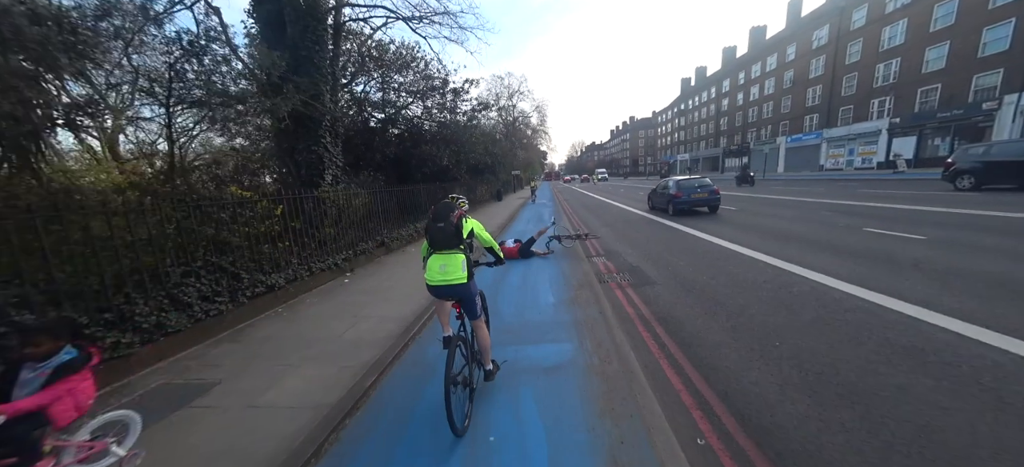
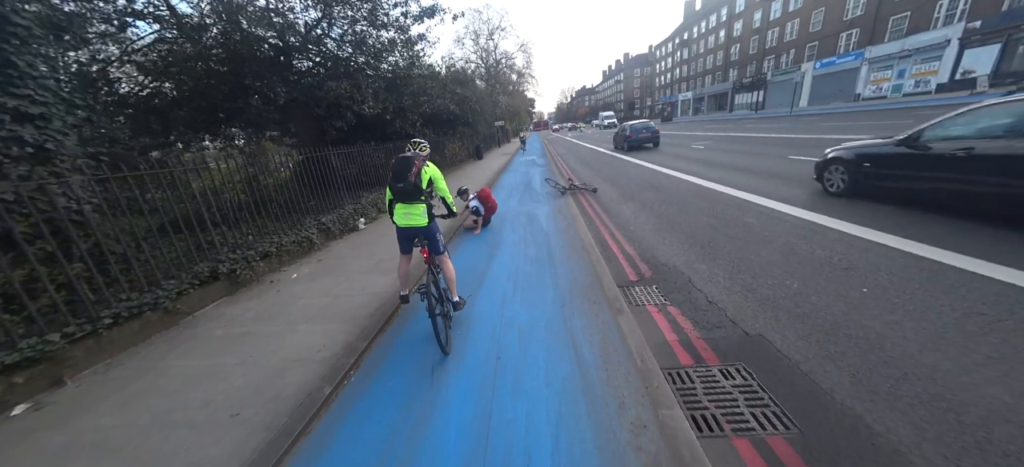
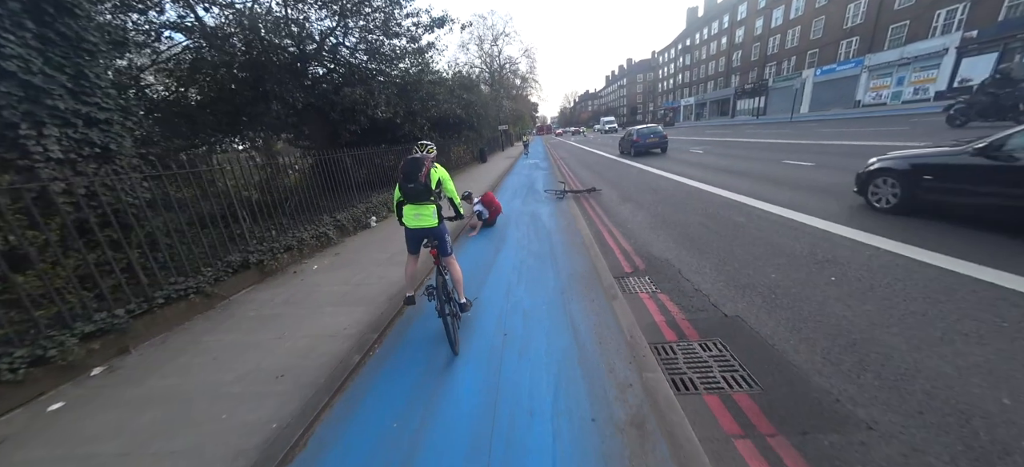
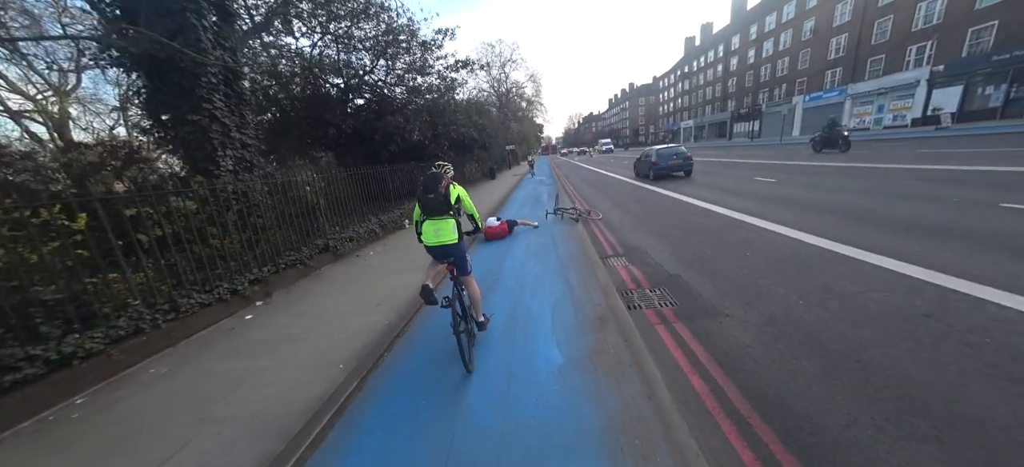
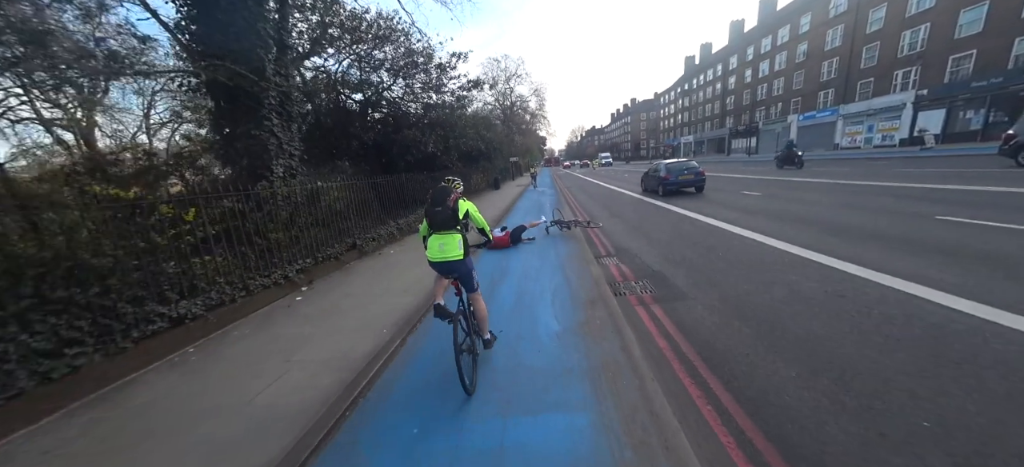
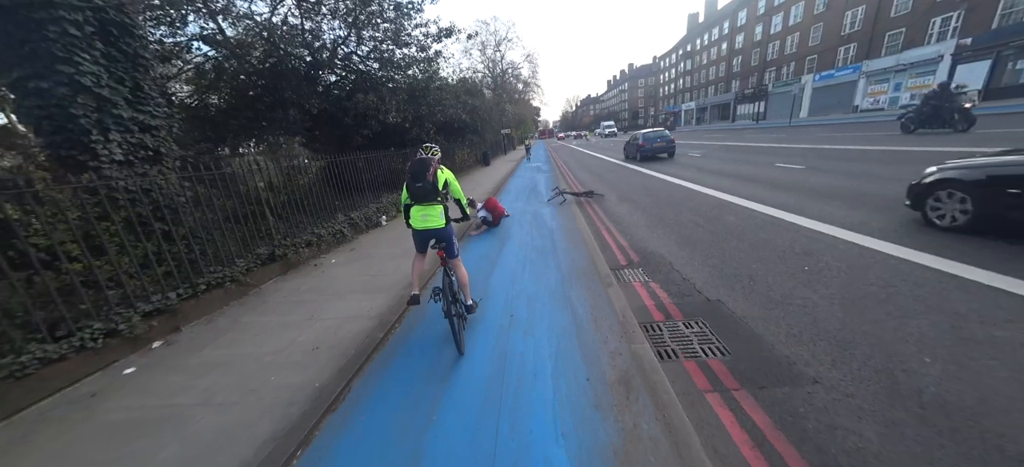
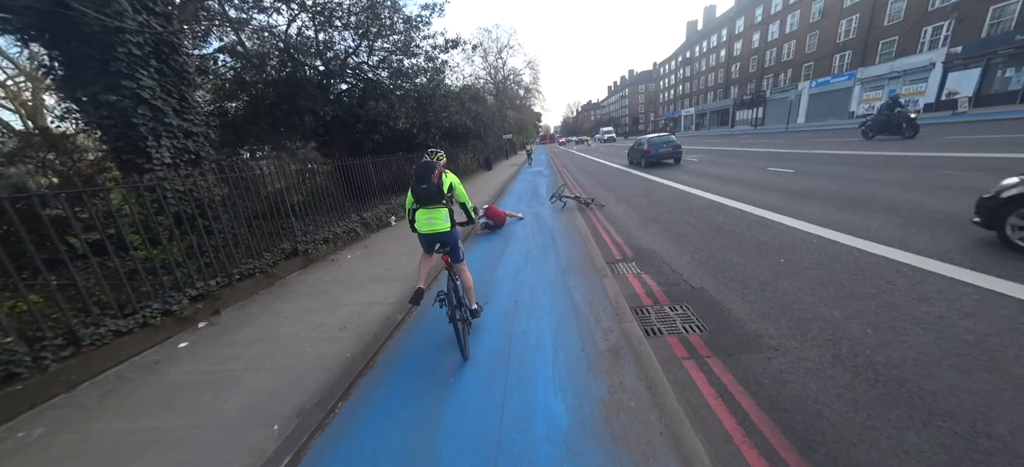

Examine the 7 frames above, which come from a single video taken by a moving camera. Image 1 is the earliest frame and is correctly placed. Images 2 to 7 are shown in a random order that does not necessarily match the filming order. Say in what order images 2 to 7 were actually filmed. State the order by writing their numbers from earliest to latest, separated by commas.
5, 4, 7, 6, 3, 2
